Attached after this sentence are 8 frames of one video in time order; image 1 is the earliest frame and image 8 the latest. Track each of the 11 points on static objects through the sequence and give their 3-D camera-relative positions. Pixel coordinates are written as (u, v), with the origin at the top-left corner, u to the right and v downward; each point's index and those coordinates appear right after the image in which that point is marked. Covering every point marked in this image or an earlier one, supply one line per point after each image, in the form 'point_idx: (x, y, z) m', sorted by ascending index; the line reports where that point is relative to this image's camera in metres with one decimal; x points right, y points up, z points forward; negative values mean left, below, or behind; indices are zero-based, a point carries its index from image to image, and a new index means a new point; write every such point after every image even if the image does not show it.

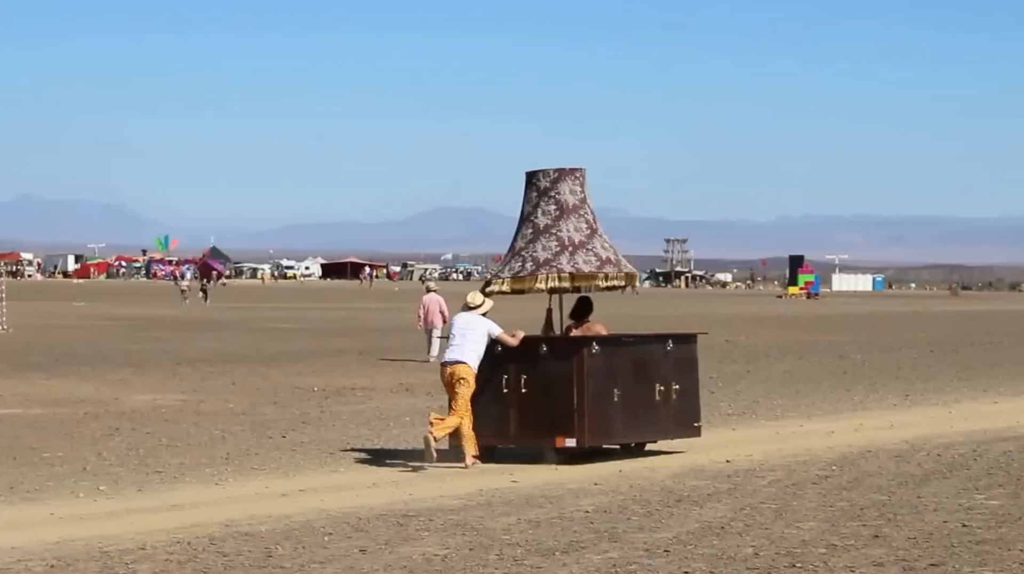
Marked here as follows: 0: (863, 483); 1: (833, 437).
0: (+3.2, -1.8, +15.9) m
1: (+3.1, -1.5, +17.1) m
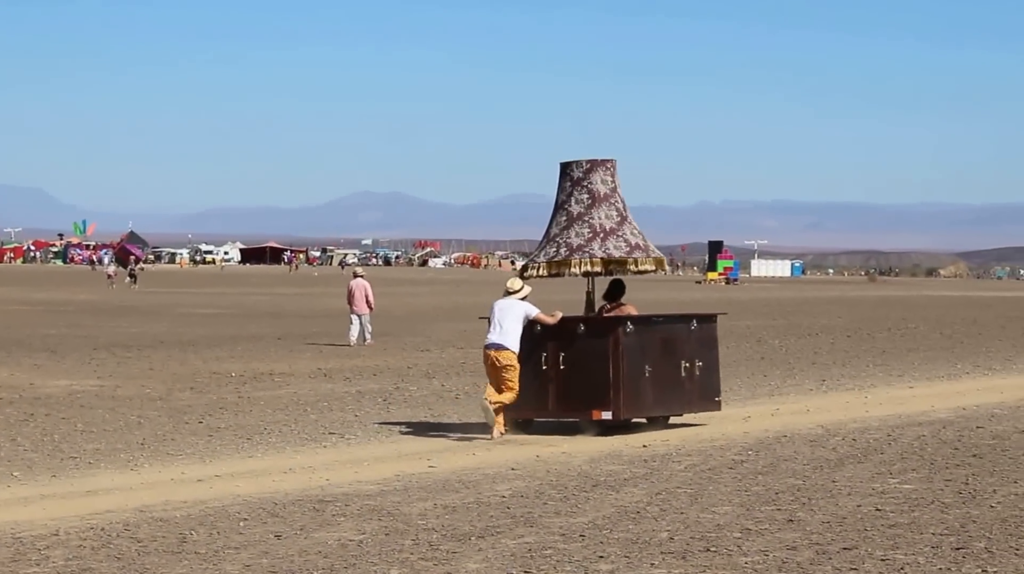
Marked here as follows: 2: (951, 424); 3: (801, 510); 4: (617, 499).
0: (+2.4, -1.7, +16.0) m
1: (+2.3, -1.3, +17.2) m
2: (+4.1, -1.3, +16.6) m
3: (+2.5, -2.0, +15.1) m
4: (+0.9, -1.9, +15.3) m
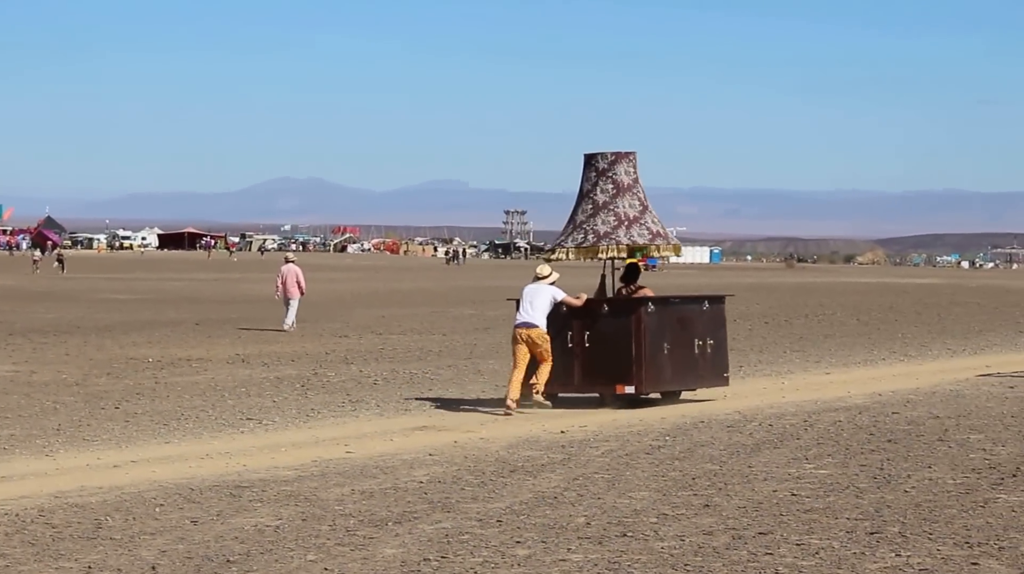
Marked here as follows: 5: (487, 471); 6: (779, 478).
0: (+1.7, -1.5, +16.1) m
1: (+1.5, -1.2, +17.3) m
2: (+3.4, -1.2, +16.8) m
3: (+1.8, -1.8, +15.2) m
4: (+0.2, -1.8, +15.3) m
5: (-0.2, -1.7, +15.6) m
6: (+2.4, -1.7, +15.5) m
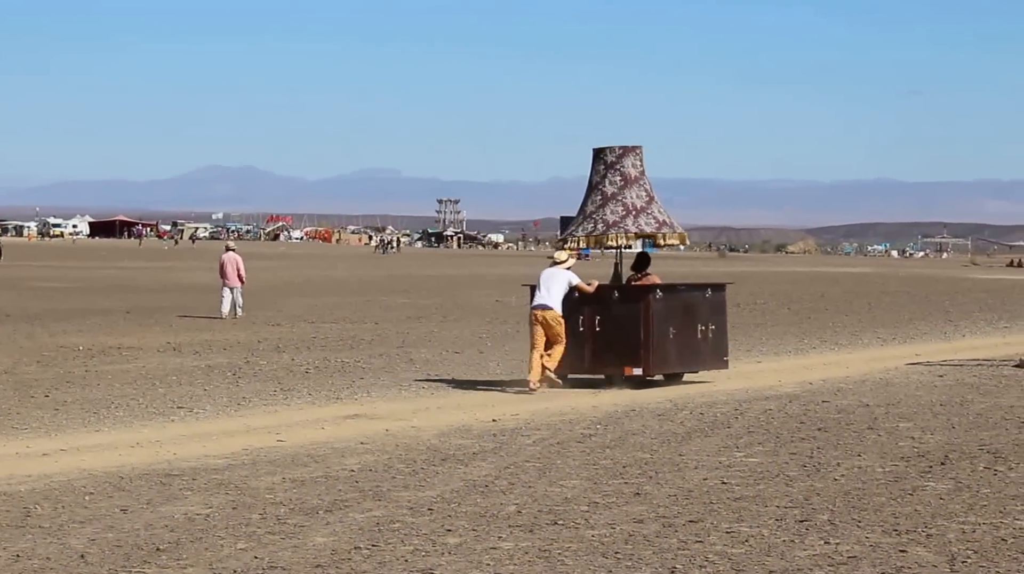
0: (+1.1, -1.4, +16.1) m
1: (+0.9, -1.1, +17.4) m
2: (+2.7, -1.1, +16.9) m
3: (+1.2, -1.7, +15.2) m
4: (-0.4, -1.7, +15.3) m
5: (-0.8, -1.6, +15.6) m
6: (+1.8, -1.6, +15.6) m
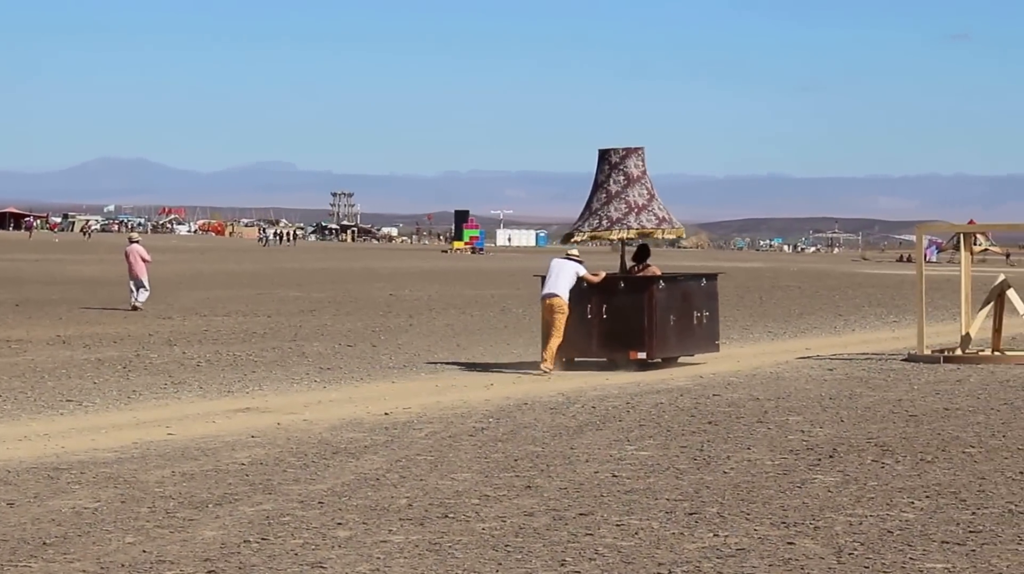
0: (+0.1, -1.4, +16.2) m
1: (-0.2, -1.0, +17.4) m
2: (+1.7, -1.0, +17.0) m
3: (+0.2, -1.7, +15.3) m
4: (-1.4, -1.6, +15.3) m
5: (-1.8, -1.5, +15.6) m
6: (+0.8, -1.6, +15.7) m
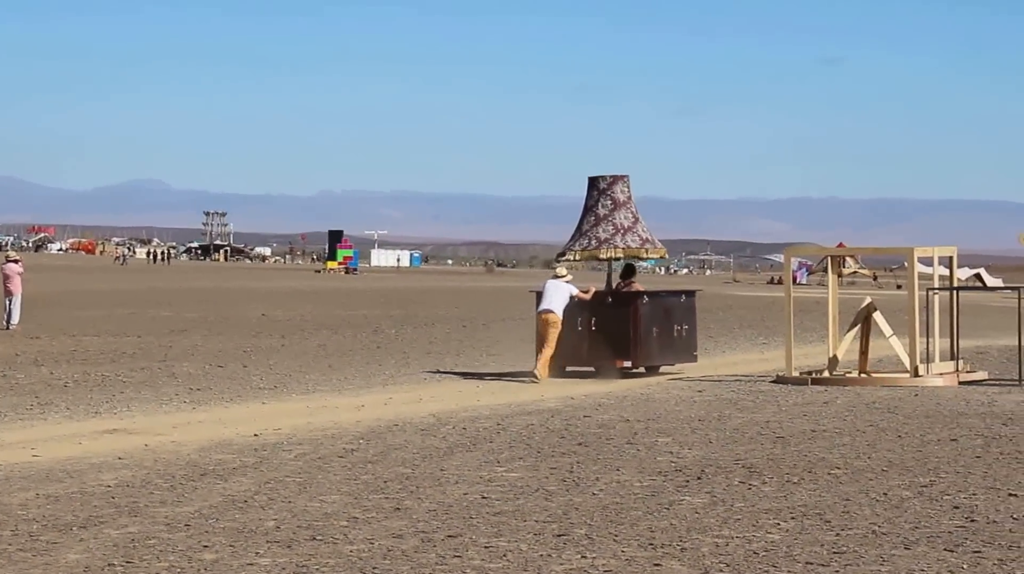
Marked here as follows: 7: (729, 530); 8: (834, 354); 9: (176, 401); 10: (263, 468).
0: (-1.1, -1.6, +16.2) m
1: (-1.4, -1.2, +17.4) m
2: (+0.5, -1.2, +17.1) m
3: (-0.9, -1.9, +15.4) m
4: (-2.5, -1.8, +15.3) m
5: (-3.0, -1.7, +15.5) m
6: (-0.4, -1.8, +15.7) m
7: (+1.8, -2.1, +14.7) m
8: (+3.1, -0.7, +16.8) m
9: (-3.4, -1.2, +17.9) m
10: (-2.3, -1.7, +15.8) m
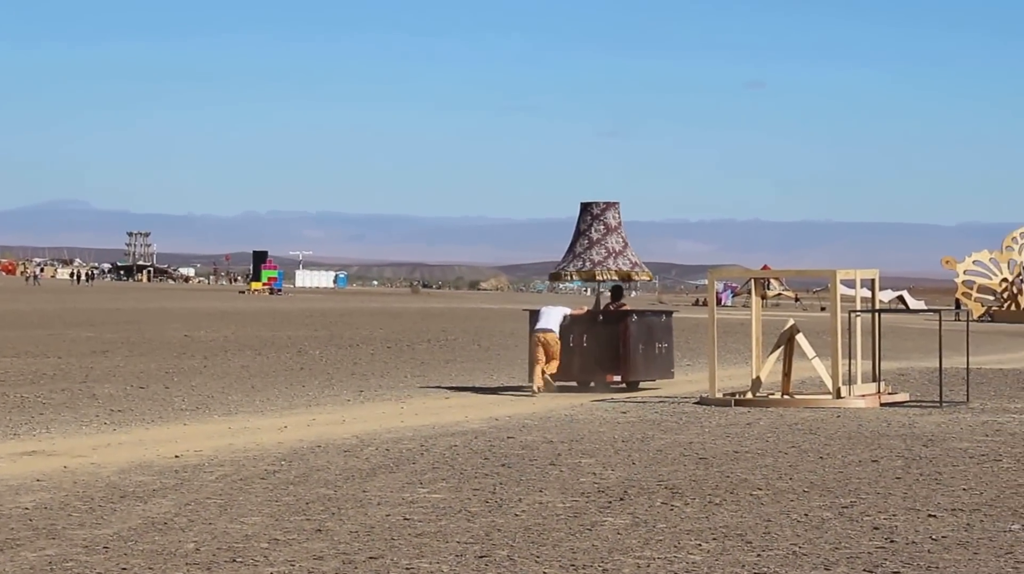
0: (-1.9, -1.8, +16.2) m
1: (-2.2, -1.4, +17.4) m
2: (-0.3, -1.5, +17.1) m
3: (-1.6, -2.1, +15.3) m
4: (-3.2, -2.0, +15.3) m
5: (-3.7, -1.9, +15.5) m
6: (-1.1, -2.0, +15.7) m
7: (+1.1, -2.3, +14.7) m
8: (+2.4, -0.9, +16.9) m
9: (-4.2, -1.4, +17.8) m
10: (-3.0, -1.8, +15.8) m
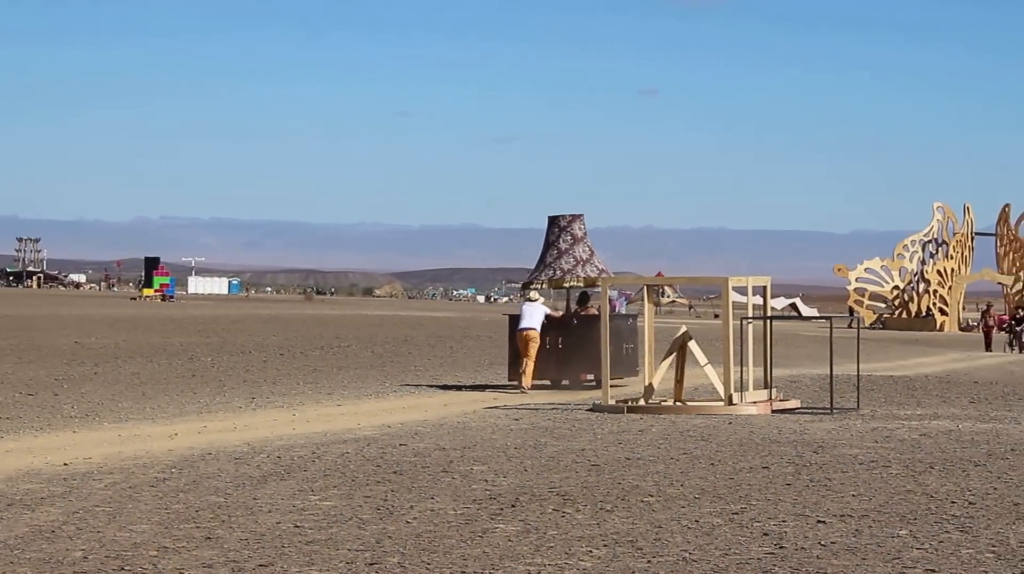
0: (-2.9, -1.8, +16.2) m
1: (-3.2, -1.5, +17.4) m
2: (-1.3, -1.5, +17.1) m
3: (-2.6, -2.1, +15.3) m
4: (-4.2, -2.0, +15.2) m
5: (-4.7, -1.9, +15.4) m
6: (-2.1, -2.0, +15.7) m
7: (+0.2, -2.3, +14.8) m
8: (+1.4, -0.9, +17.0) m
9: (-5.3, -1.4, +17.7) m
10: (-4.0, -1.9, +15.7) m
